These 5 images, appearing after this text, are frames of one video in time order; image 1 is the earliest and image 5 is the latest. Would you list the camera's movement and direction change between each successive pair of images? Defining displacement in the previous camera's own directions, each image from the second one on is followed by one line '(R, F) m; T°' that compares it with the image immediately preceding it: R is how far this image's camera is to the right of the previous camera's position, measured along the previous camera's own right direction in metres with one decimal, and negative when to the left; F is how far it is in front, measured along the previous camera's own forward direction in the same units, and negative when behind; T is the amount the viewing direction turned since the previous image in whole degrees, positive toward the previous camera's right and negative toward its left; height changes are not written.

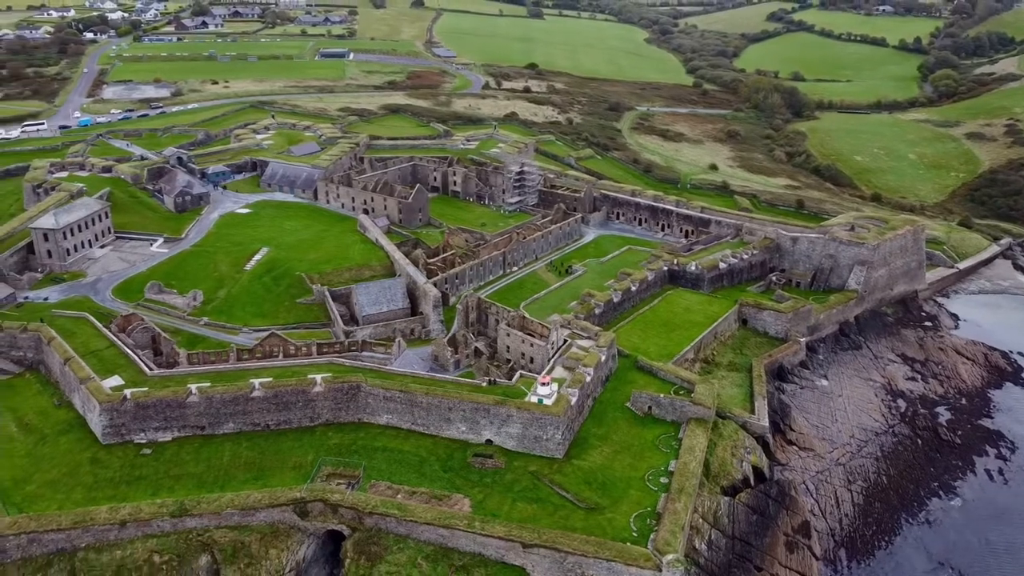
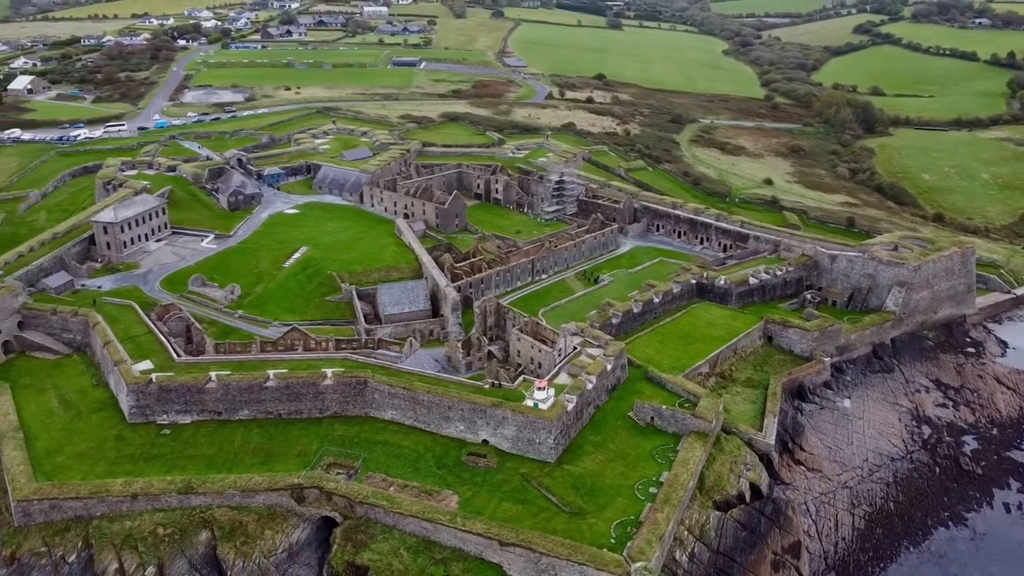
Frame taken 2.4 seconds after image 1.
(+3.5, -0.6) m; -5°
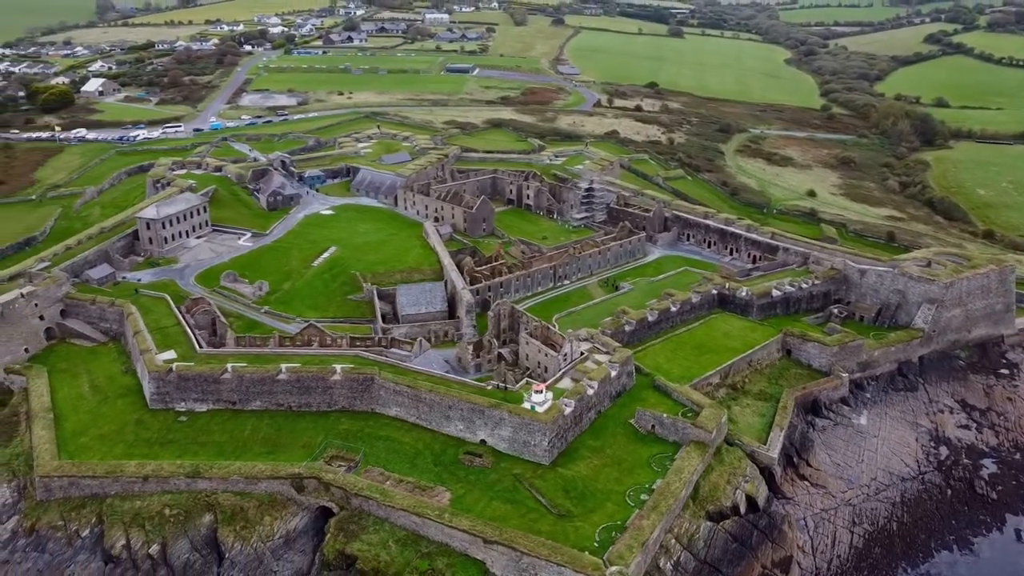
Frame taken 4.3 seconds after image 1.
(+2.7, -0.5) m; -4°
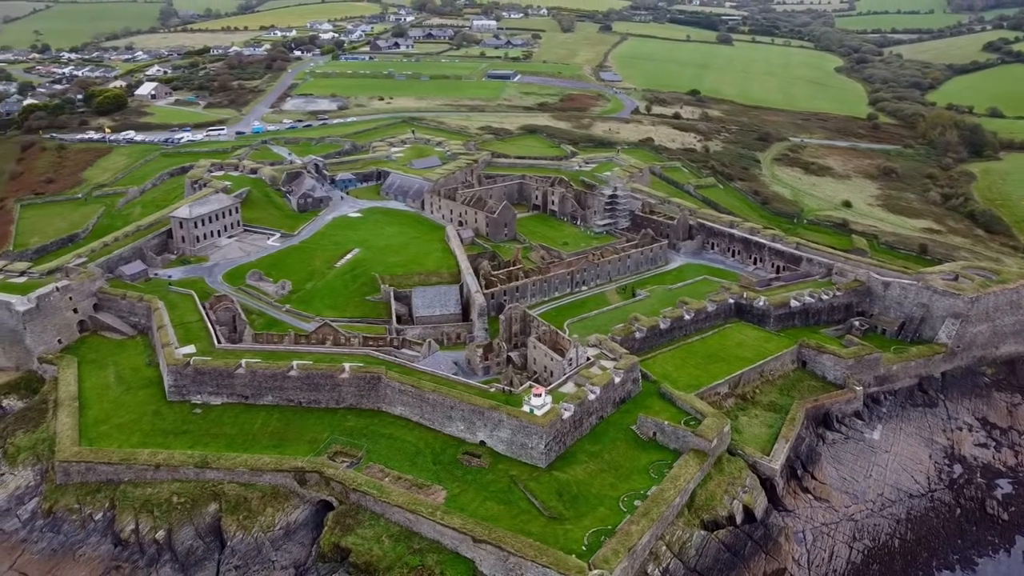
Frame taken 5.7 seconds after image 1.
(+2.1, -0.5) m; -3°
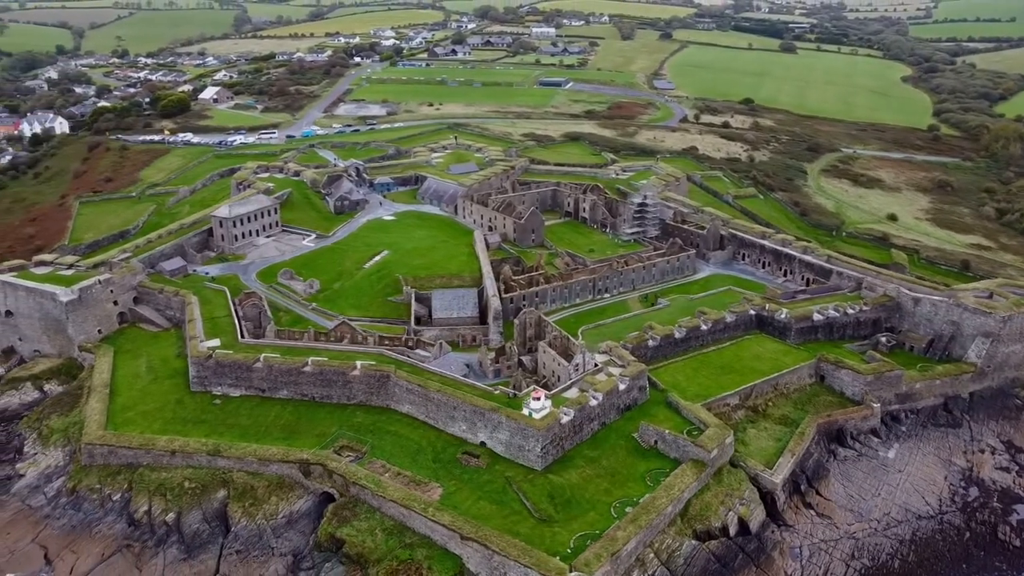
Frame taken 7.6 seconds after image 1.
(+2.7, -0.6) m; -4°
